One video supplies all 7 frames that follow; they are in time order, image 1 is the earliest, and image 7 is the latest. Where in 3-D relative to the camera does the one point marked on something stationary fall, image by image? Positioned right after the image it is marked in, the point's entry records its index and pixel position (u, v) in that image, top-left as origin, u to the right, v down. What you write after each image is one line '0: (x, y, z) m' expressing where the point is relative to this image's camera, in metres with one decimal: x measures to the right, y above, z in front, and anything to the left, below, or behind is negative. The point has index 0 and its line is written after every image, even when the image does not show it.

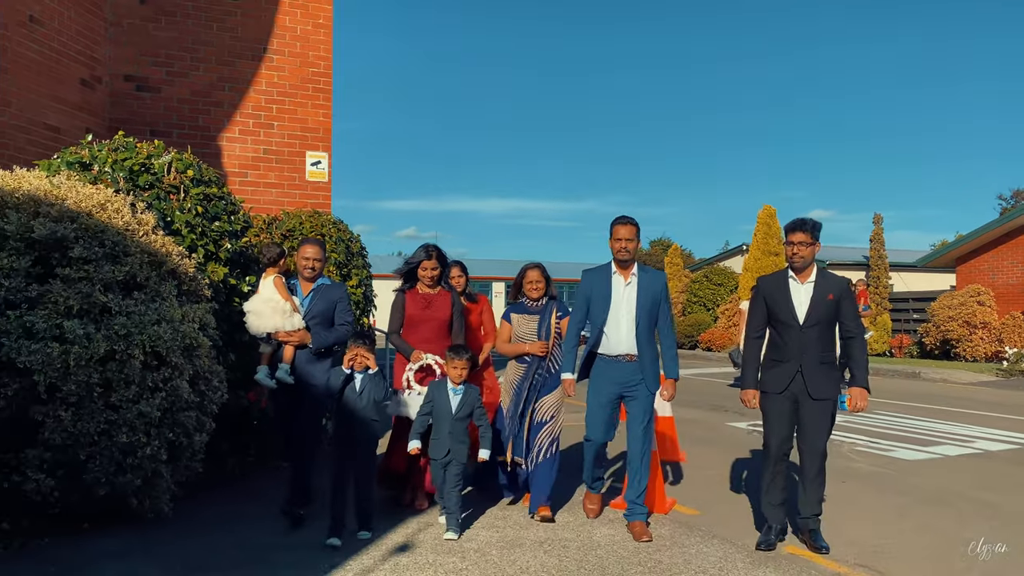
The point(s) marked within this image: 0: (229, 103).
0: (-2.9, +1.9, +7.7) m
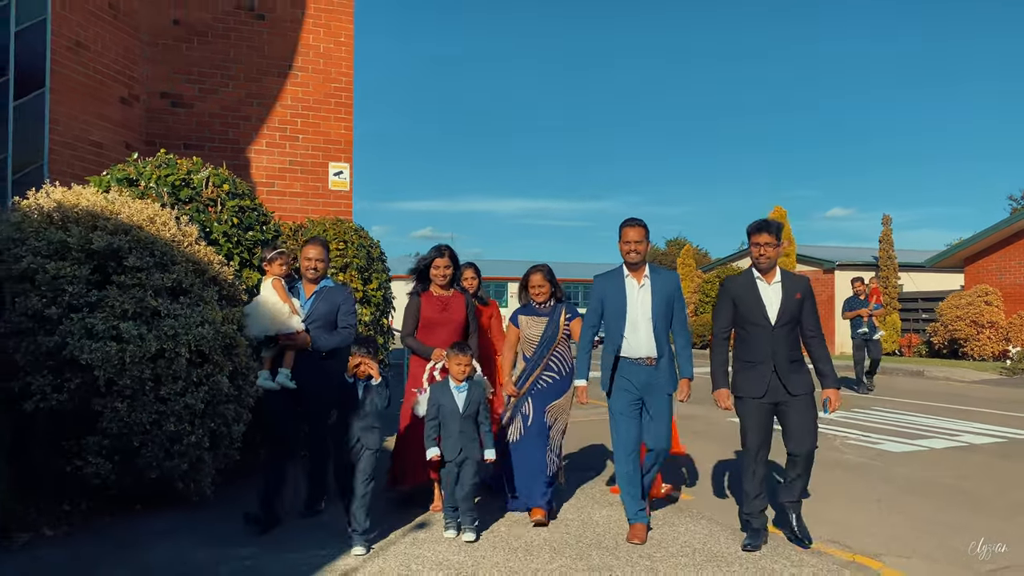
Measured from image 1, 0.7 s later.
0: (-2.8, +1.9, +8.2) m
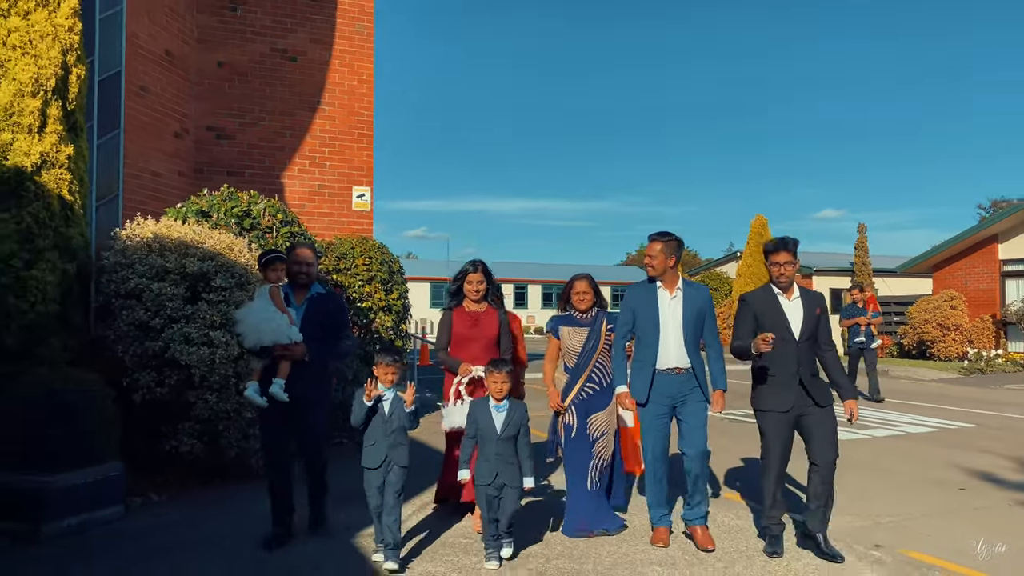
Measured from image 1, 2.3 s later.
0: (-2.8, +1.8, +9.3) m
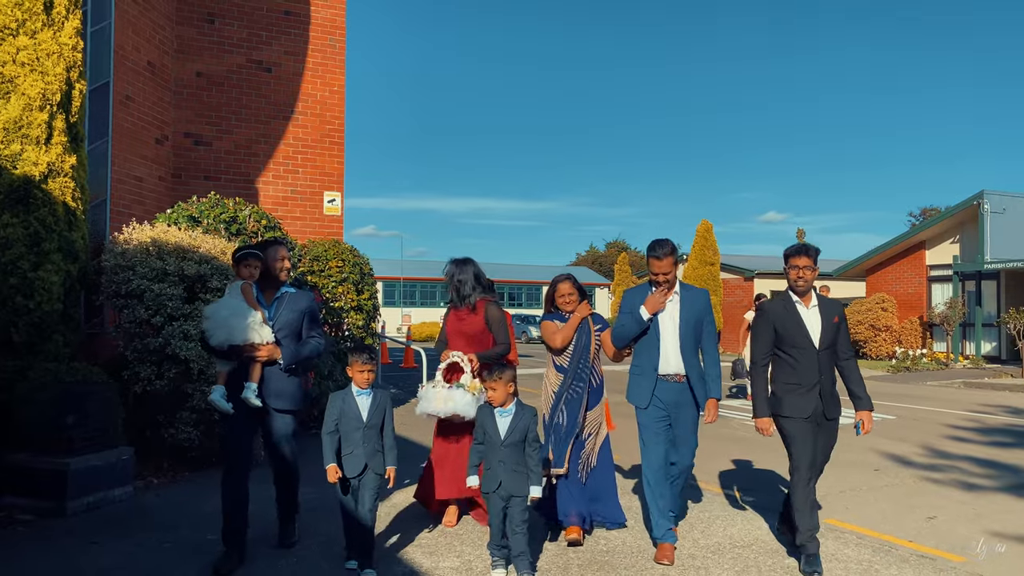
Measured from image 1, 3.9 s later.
0: (-3.3, +1.8, +9.8) m
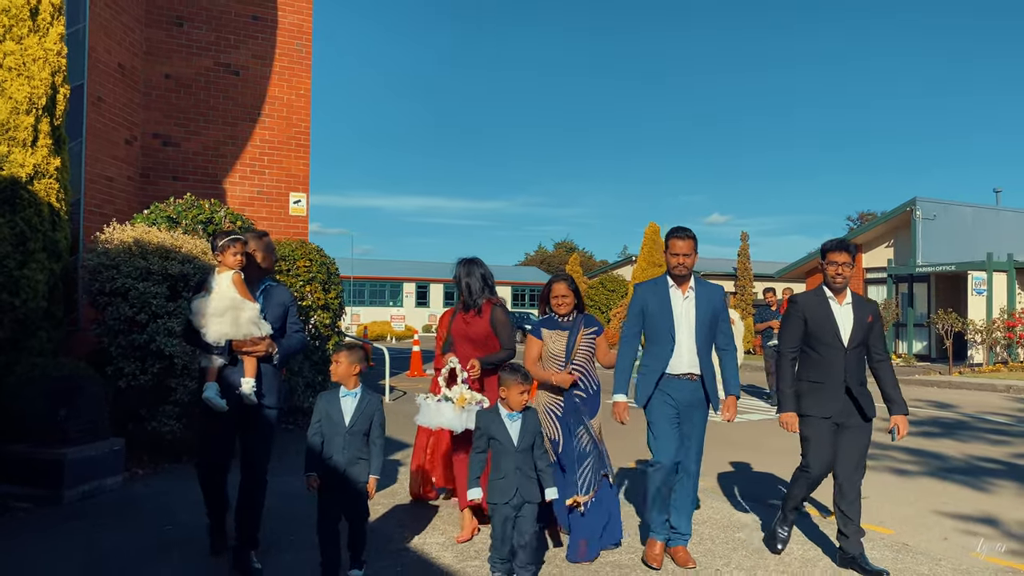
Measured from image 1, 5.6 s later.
0: (-3.8, +1.8, +10.0) m
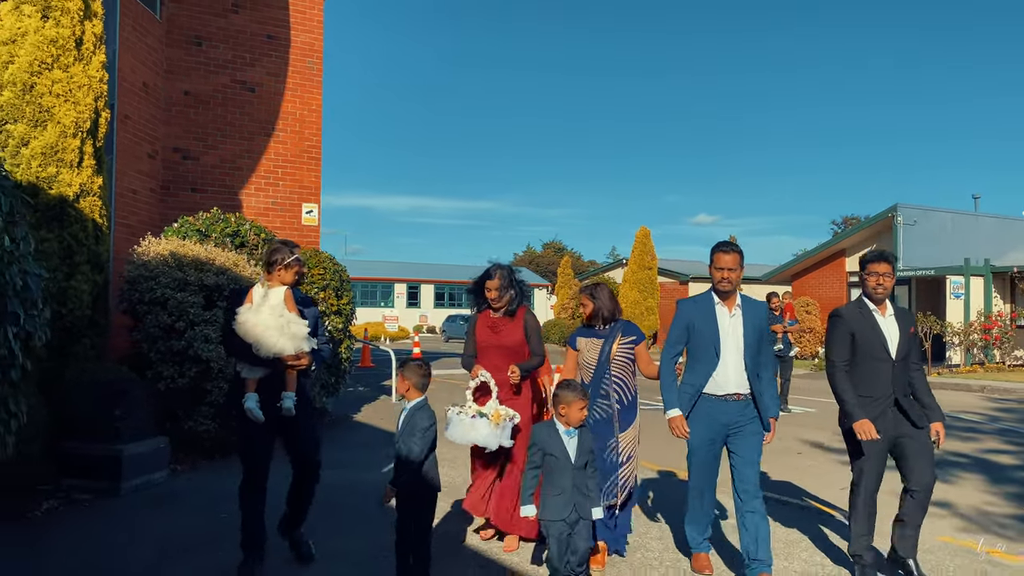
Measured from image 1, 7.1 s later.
0: (-3.8, +1.7, +10.5) m
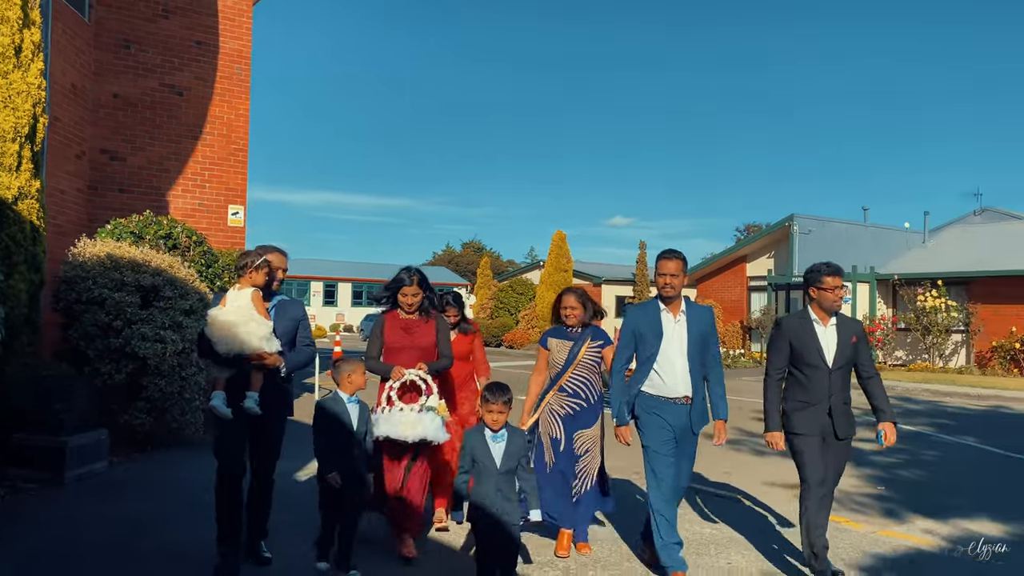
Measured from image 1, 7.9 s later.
0: (-4.9, +1.7, +10.7) m
